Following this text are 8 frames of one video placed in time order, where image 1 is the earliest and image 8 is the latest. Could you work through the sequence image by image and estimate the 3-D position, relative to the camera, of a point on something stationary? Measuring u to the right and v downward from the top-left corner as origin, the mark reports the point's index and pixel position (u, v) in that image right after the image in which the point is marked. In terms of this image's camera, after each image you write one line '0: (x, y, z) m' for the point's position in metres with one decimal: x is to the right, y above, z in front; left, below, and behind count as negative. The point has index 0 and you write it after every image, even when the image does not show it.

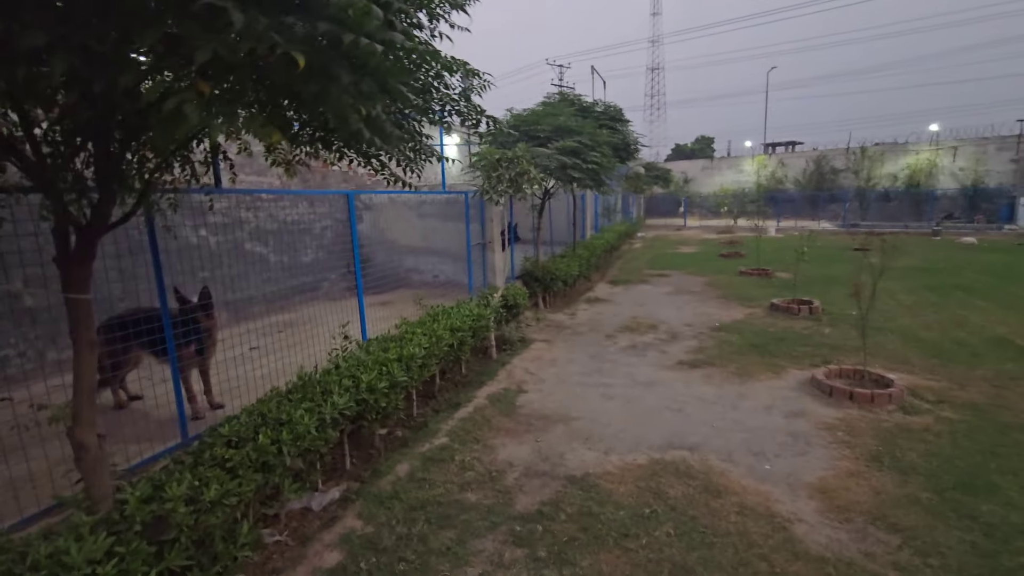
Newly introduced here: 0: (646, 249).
0: (+4.5, +1.3, +17.7) m
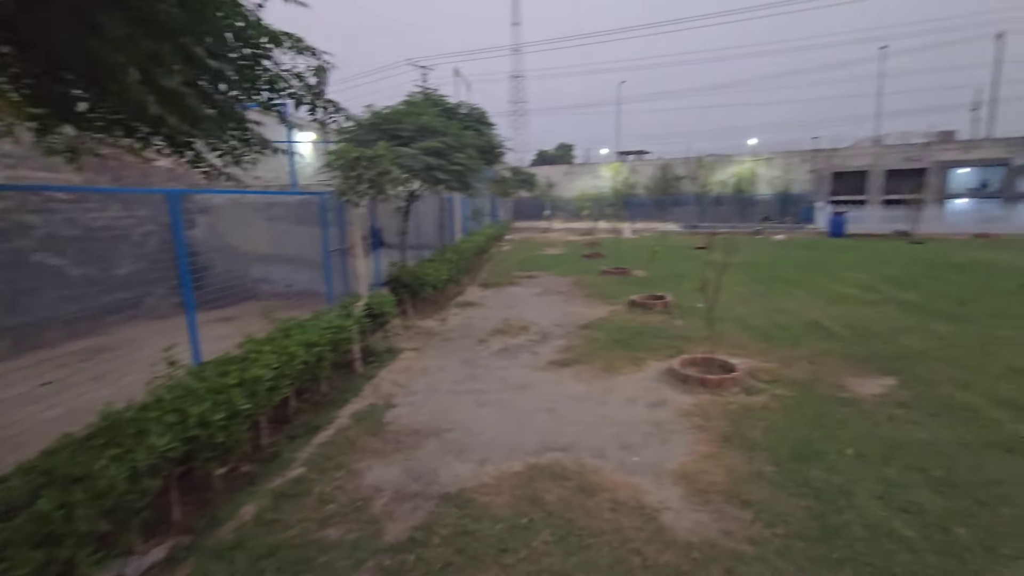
0: (+0.1, +1.3, +18.1) m
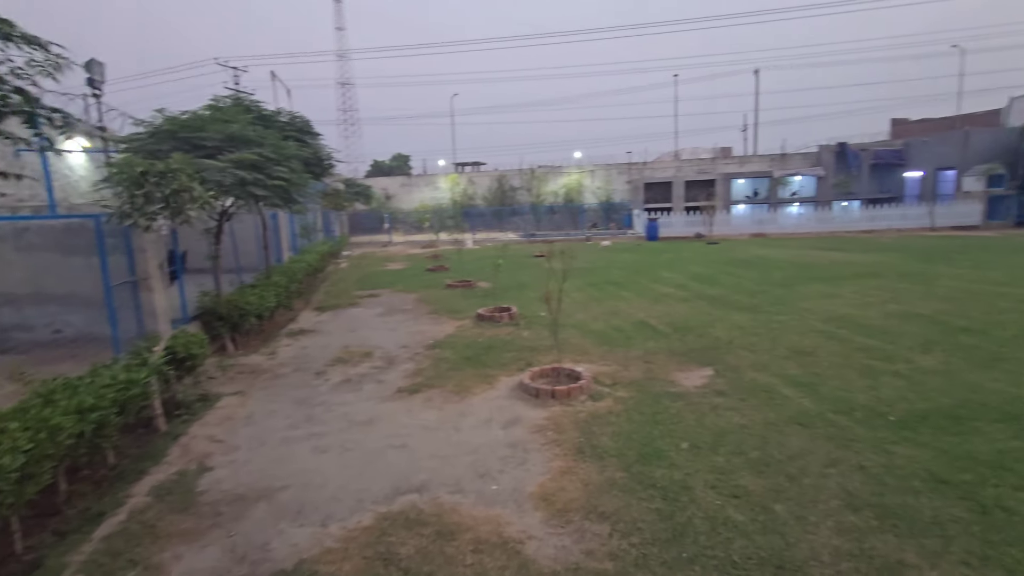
0: (-5.2, +0.6, +17.1) m
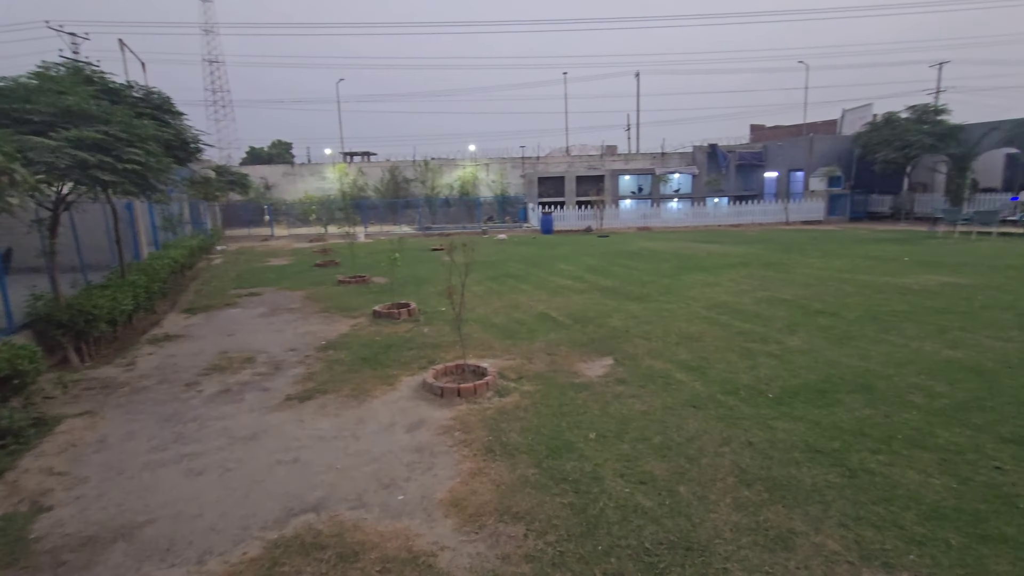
0: (-8.4, +0.7, +15.5) m
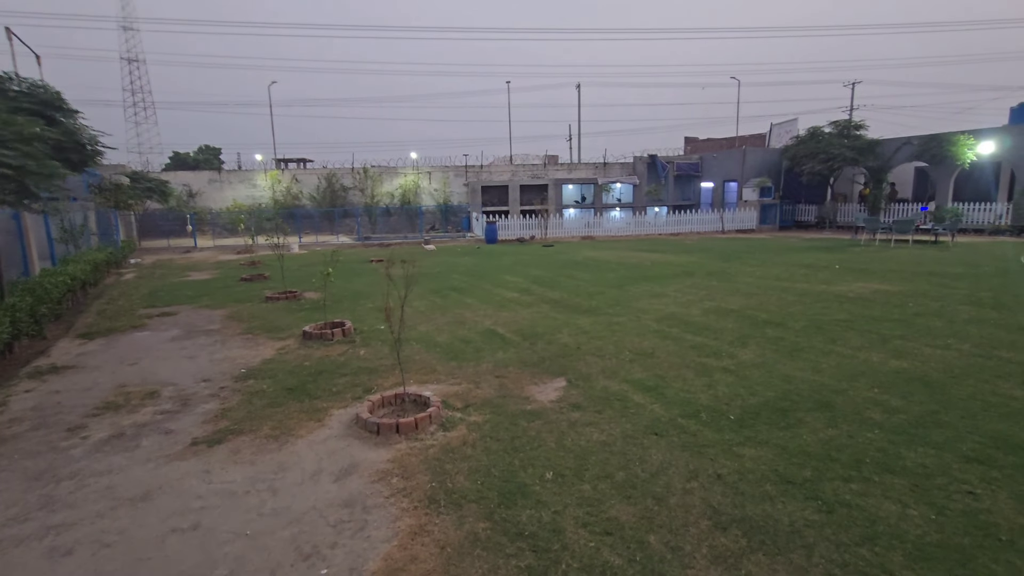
0: (-10.0, +0.2, +14.1) m
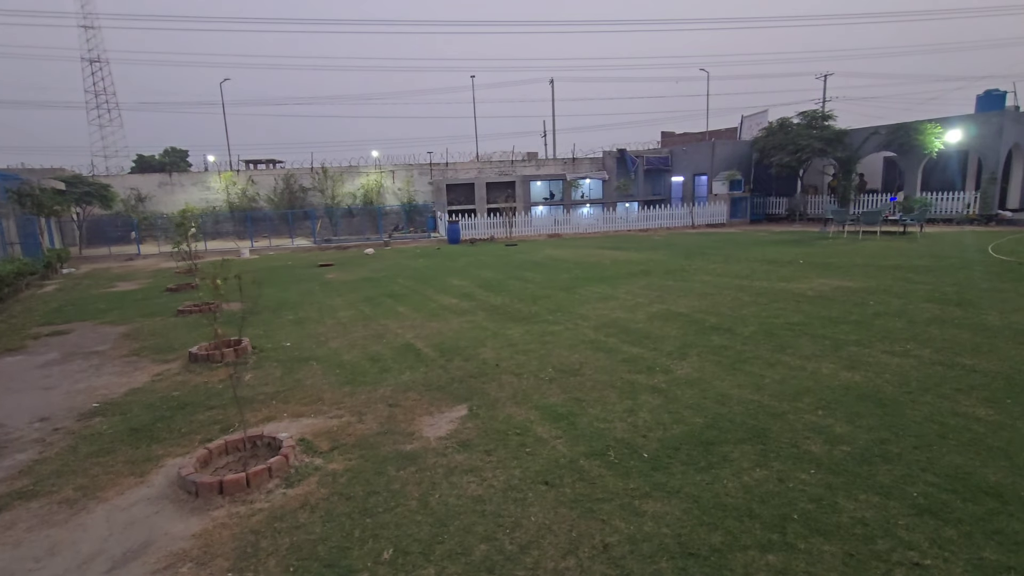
0: (-11.2, -0.1, +13.0) m
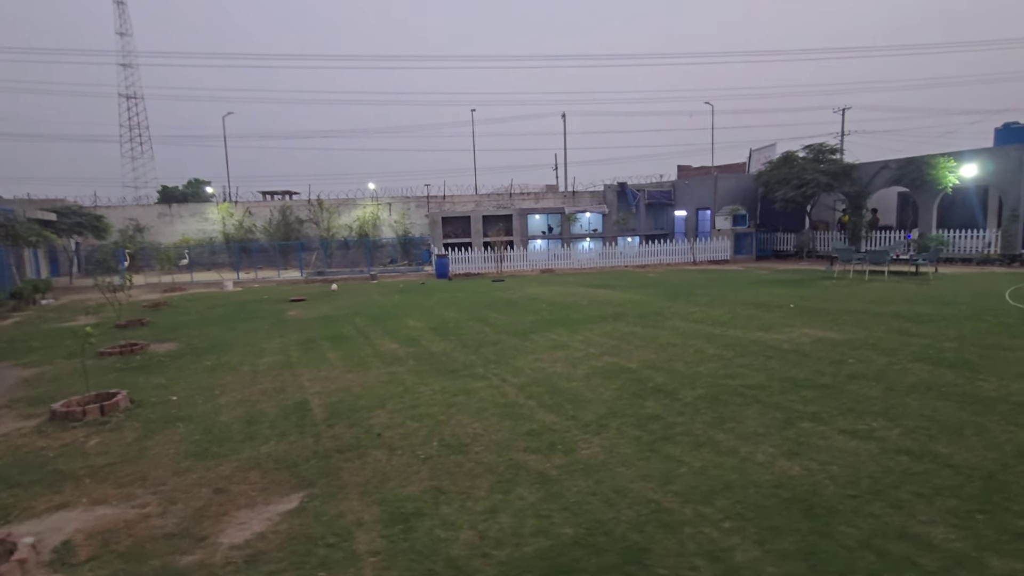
0: (-12.0, -0.9, +12.6) m
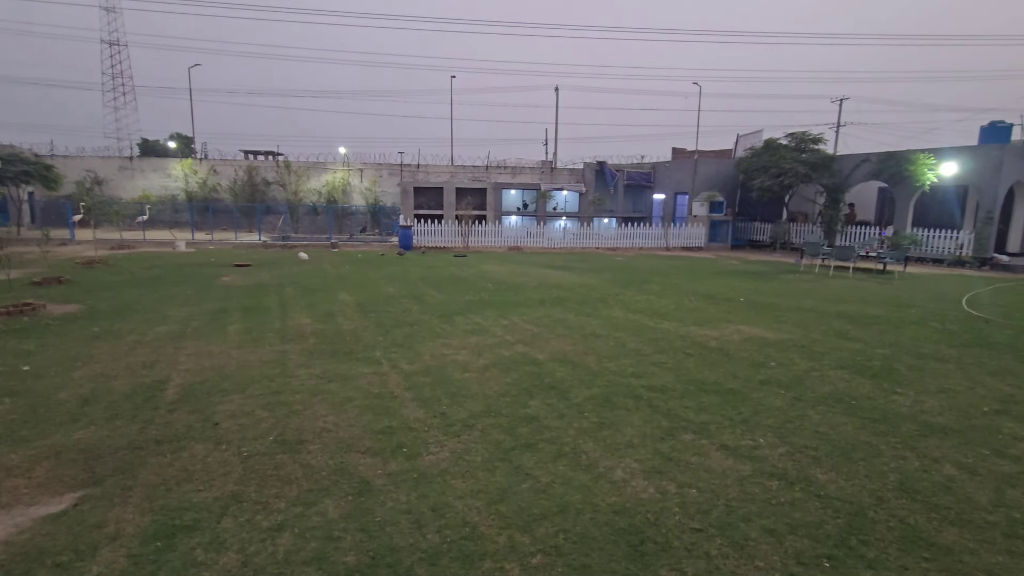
0: (-13.3, +0.2, +11.9) m
